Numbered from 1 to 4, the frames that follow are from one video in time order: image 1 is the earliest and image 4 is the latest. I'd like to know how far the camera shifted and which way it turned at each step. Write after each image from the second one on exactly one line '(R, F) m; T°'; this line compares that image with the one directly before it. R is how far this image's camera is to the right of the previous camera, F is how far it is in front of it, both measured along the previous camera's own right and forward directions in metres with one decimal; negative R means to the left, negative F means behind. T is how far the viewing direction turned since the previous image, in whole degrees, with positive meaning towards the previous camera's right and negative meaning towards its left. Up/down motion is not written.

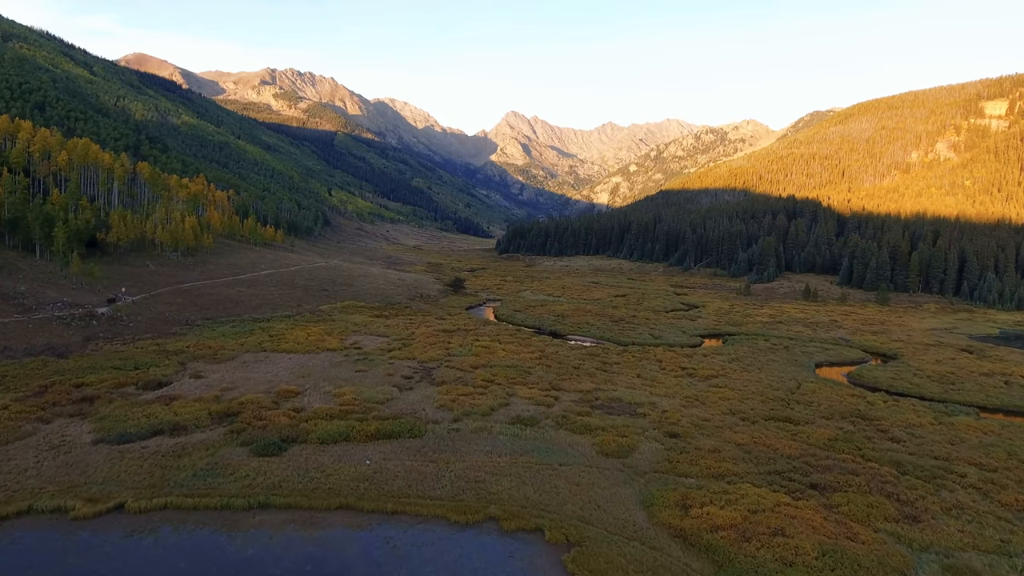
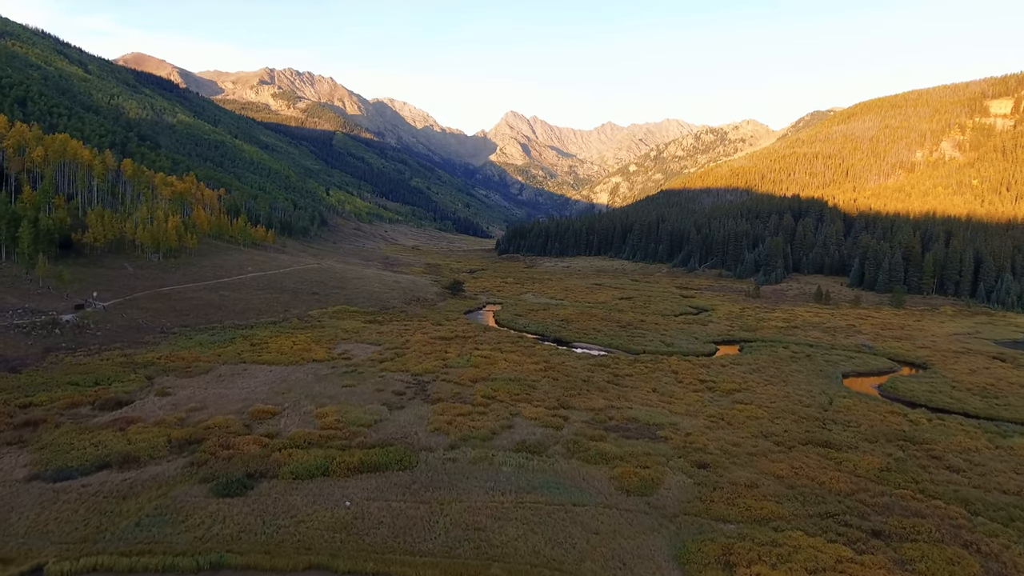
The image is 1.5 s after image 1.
(-0.4, +5.0) m; 0°
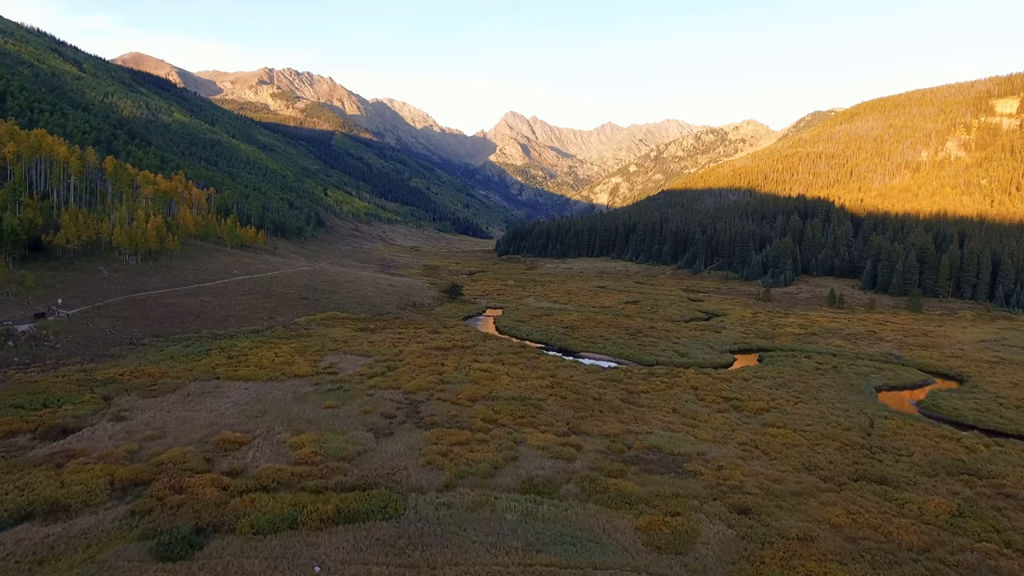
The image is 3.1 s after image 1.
(-0.3, +5.3) m; 0°
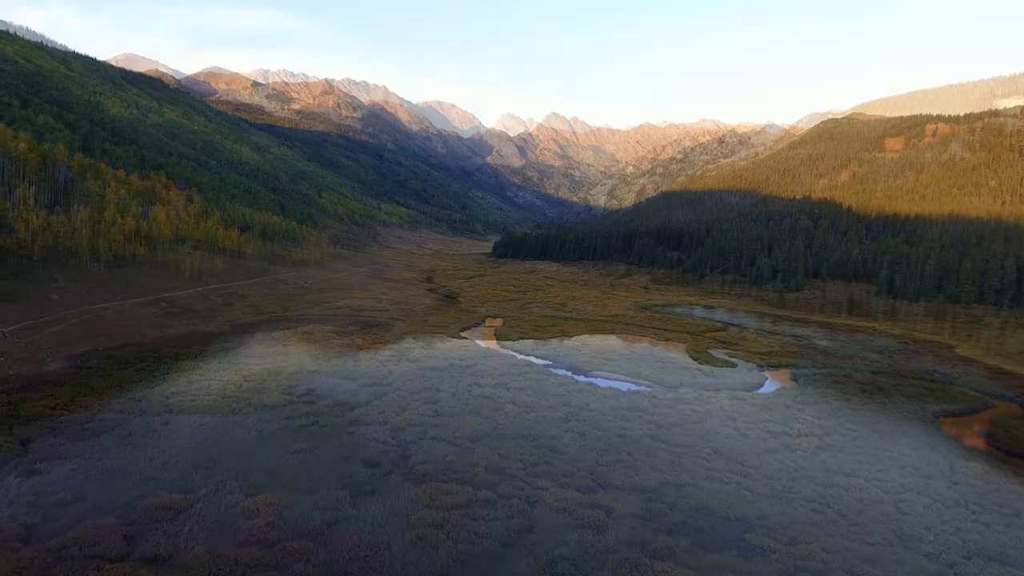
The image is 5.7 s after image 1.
(-0.9, +7.5) m; 0°
